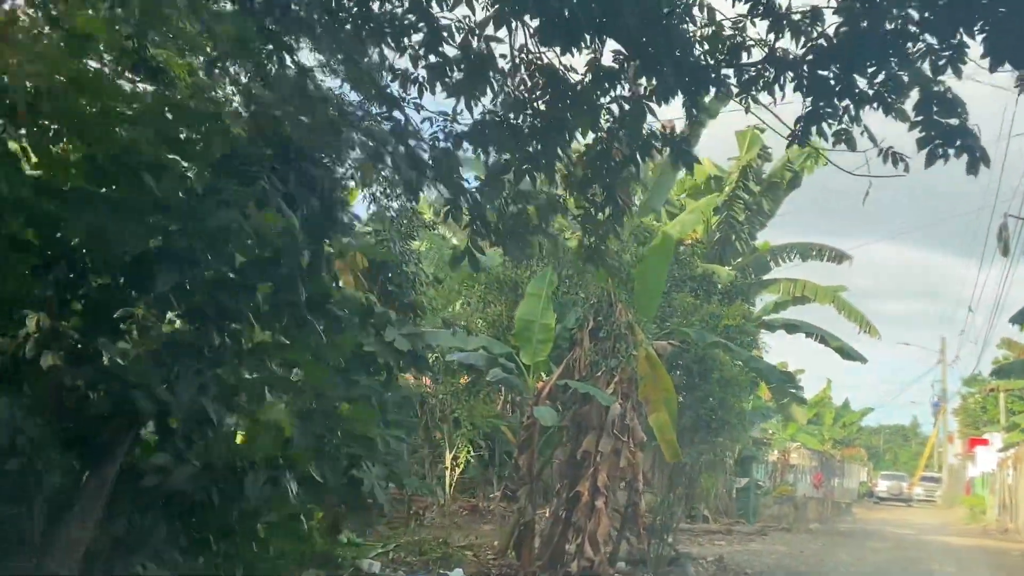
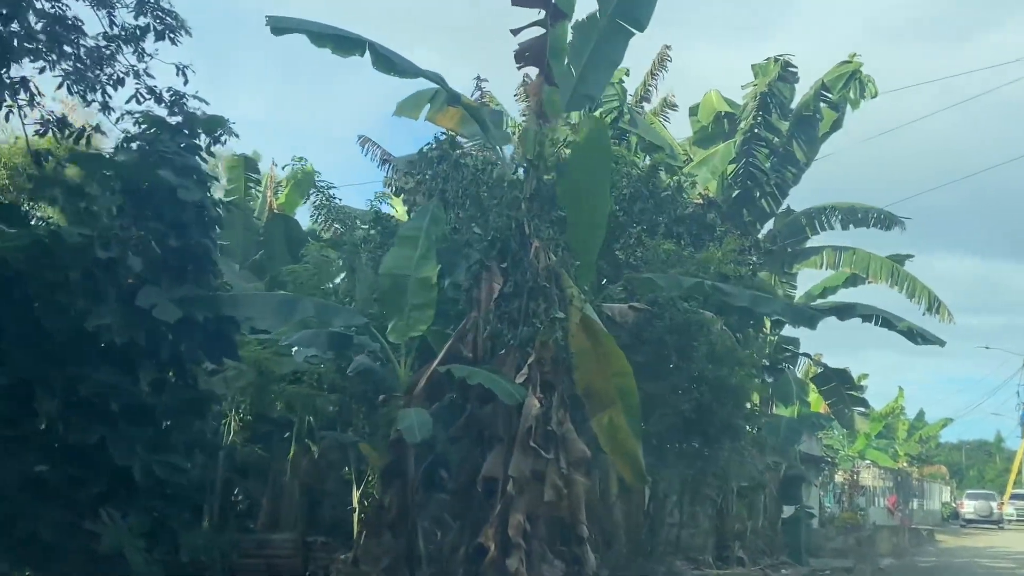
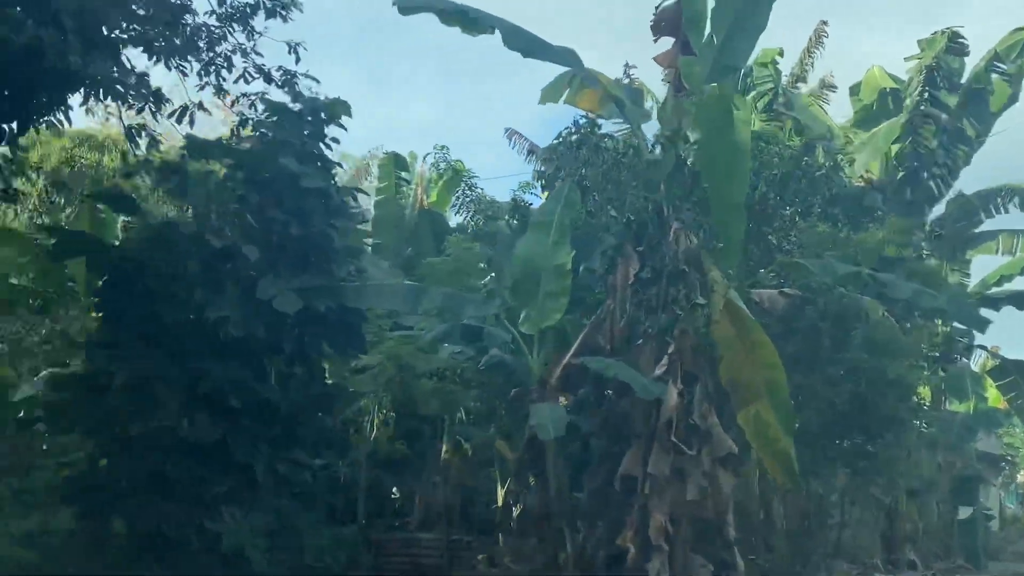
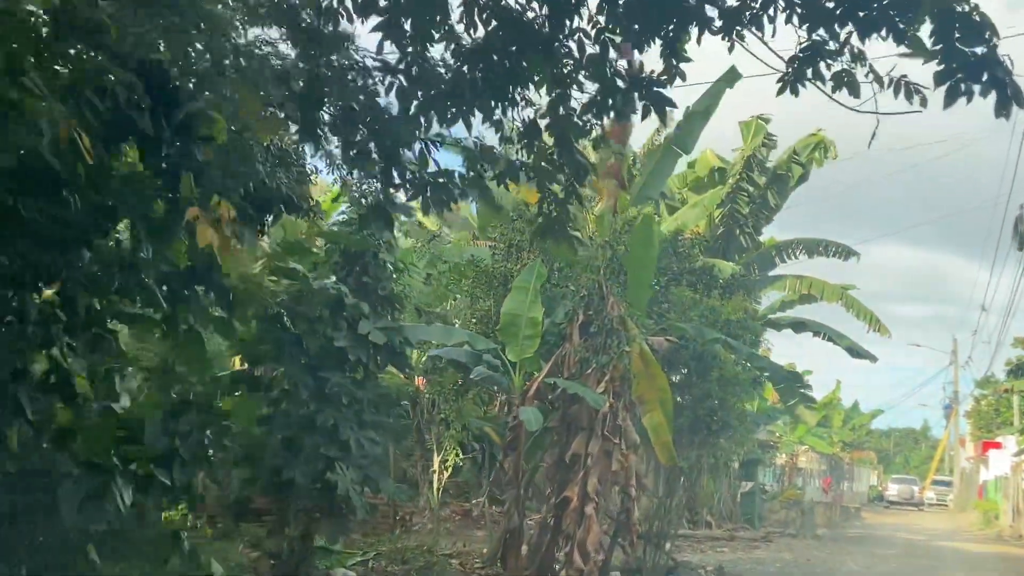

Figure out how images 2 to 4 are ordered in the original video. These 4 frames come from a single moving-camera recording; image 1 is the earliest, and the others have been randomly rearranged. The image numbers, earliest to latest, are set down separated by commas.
4, 2, 3
